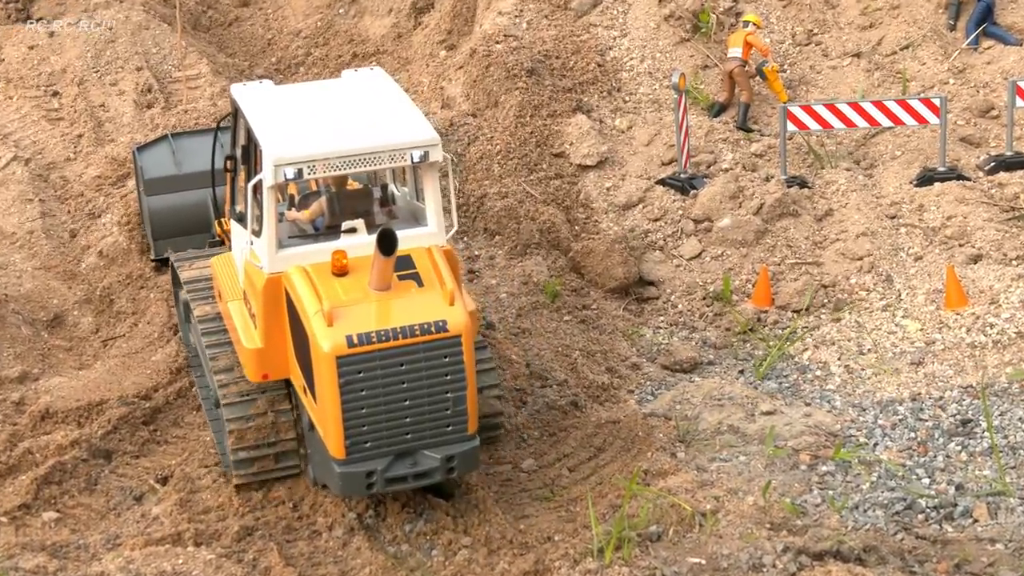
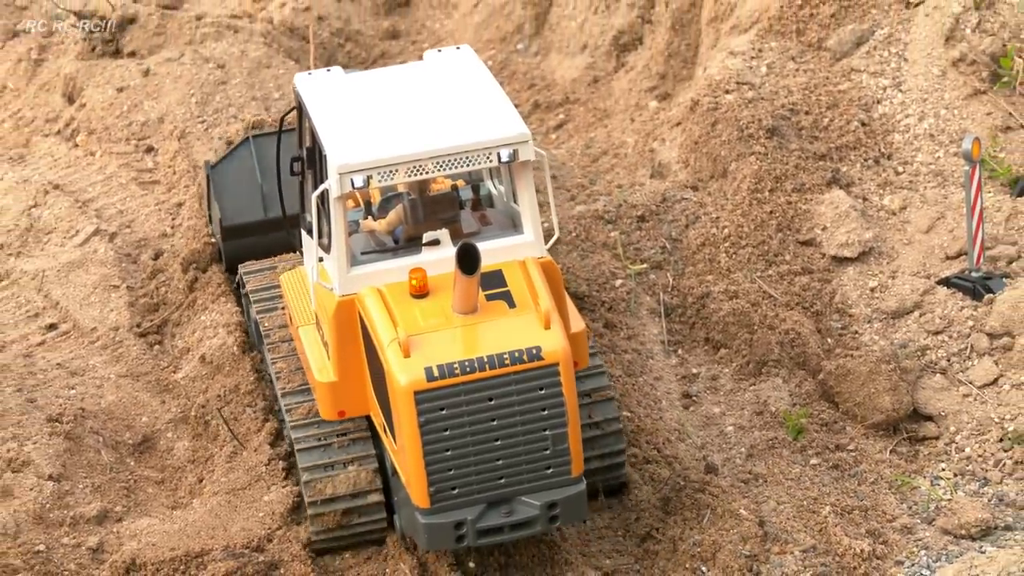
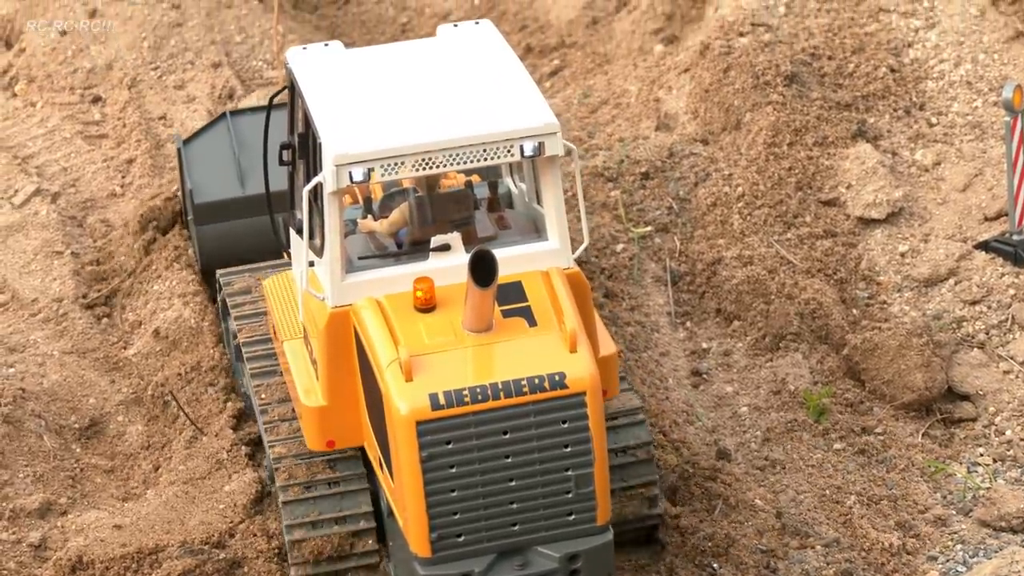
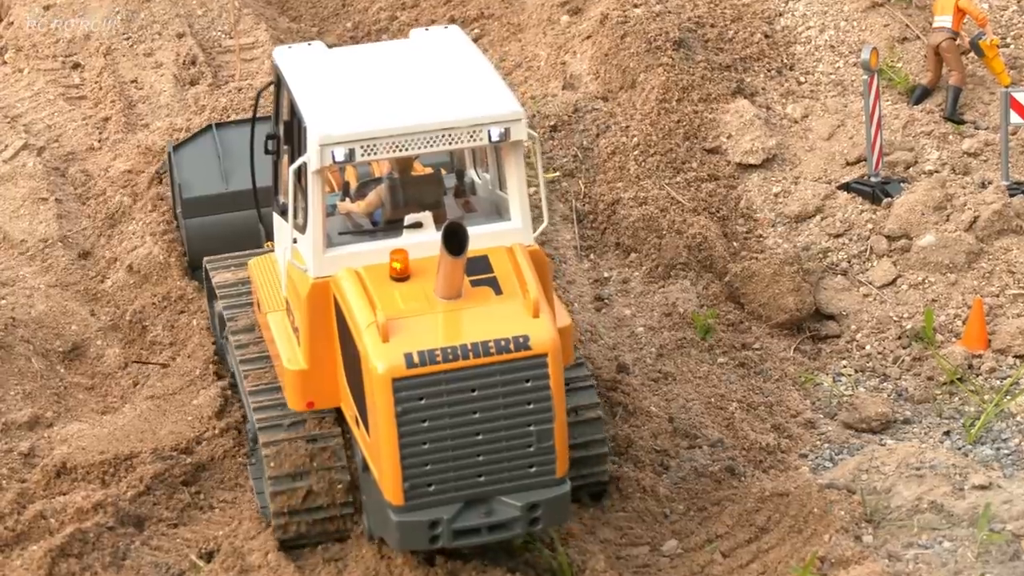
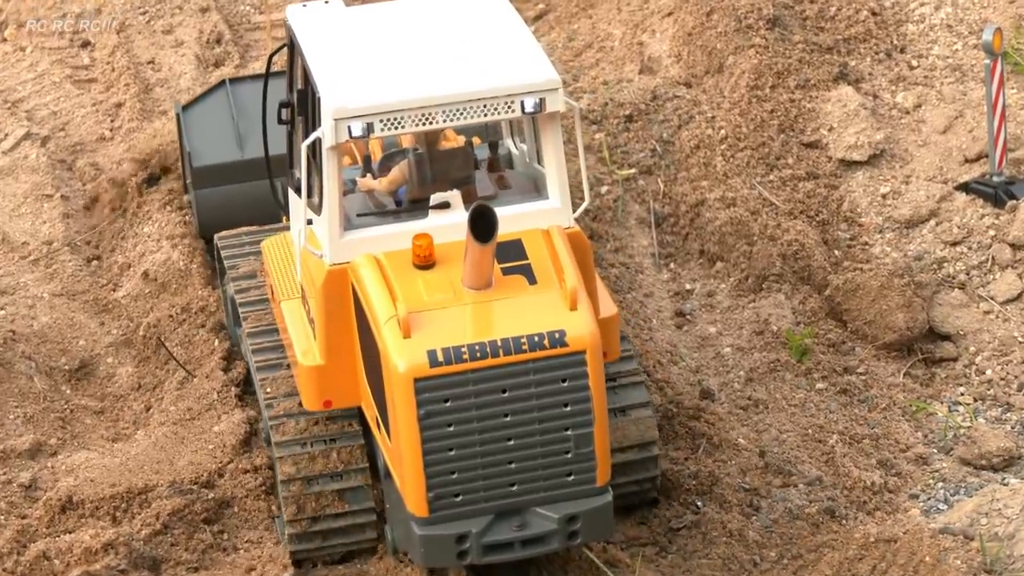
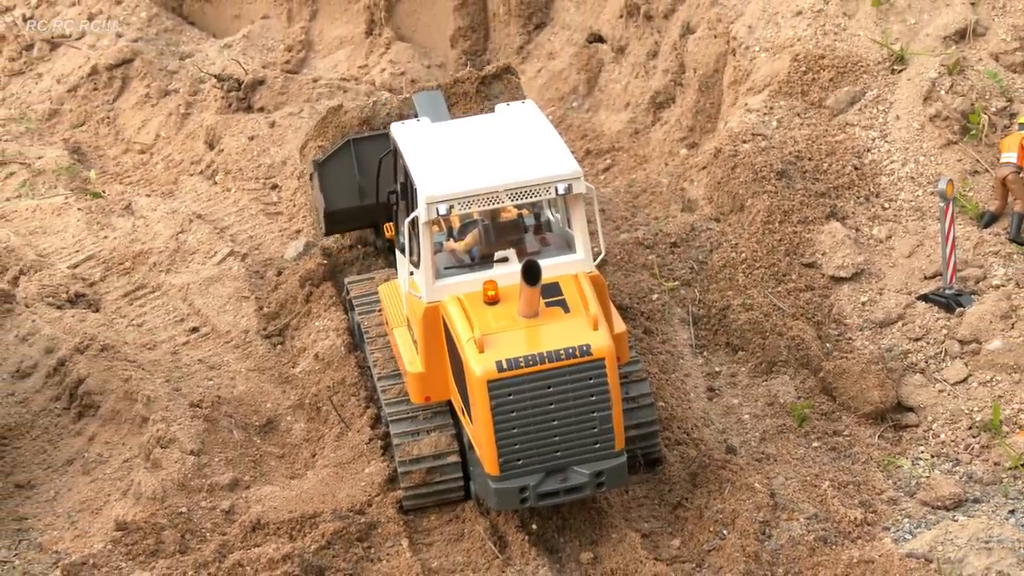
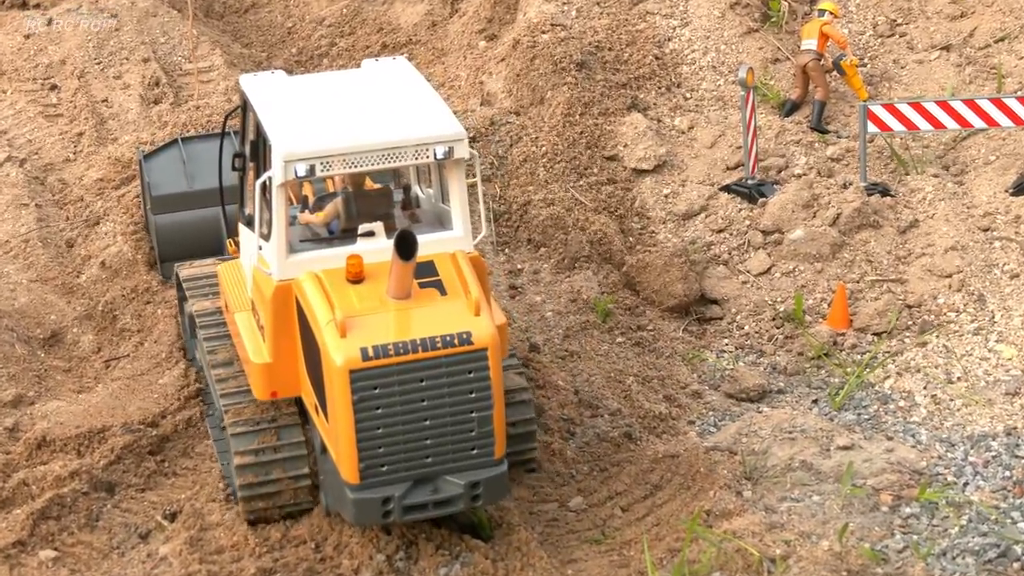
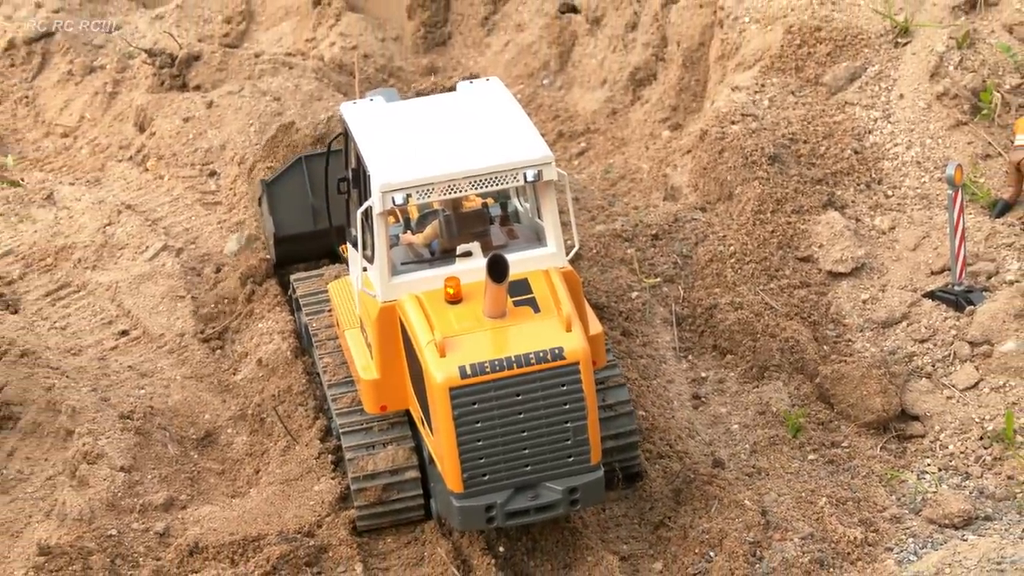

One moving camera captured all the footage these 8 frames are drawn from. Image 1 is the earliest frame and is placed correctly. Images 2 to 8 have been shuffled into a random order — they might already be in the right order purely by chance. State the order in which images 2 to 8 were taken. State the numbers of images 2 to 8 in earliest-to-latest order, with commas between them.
7, 4, 5, 3, 2, 8, 6
